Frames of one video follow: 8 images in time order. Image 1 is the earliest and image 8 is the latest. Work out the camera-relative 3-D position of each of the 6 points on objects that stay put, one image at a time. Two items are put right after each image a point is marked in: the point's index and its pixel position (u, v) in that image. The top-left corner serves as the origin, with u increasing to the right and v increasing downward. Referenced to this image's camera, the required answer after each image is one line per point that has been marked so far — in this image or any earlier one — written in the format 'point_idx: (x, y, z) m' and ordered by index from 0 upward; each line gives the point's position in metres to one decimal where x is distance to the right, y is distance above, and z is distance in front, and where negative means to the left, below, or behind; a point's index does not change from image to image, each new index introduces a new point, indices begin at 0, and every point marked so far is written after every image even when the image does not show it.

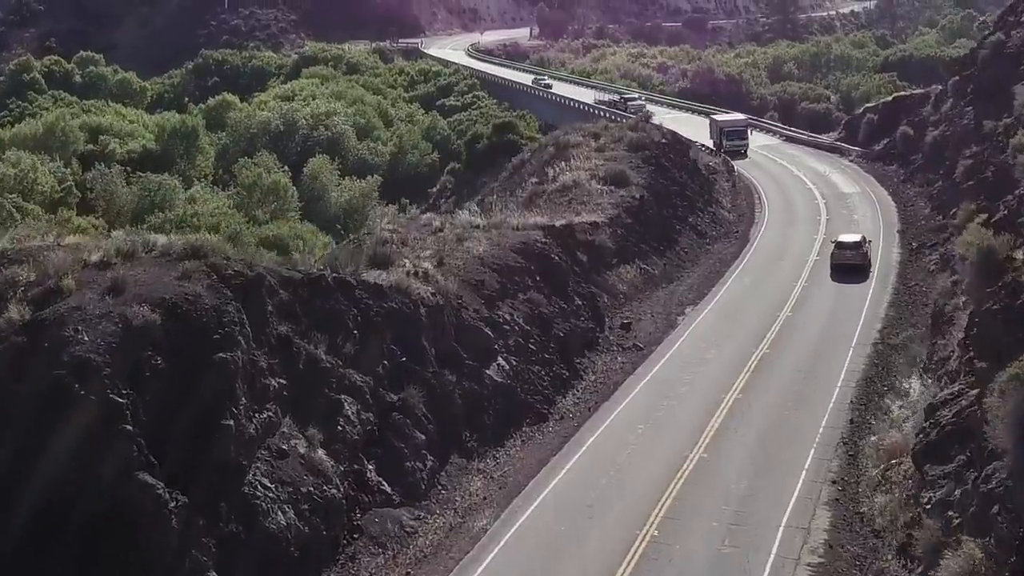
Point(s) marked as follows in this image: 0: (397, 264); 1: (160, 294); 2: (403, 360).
0: (-1.5, +0.3, +19.5) m
1: (-3.3, -0.1, +13.7) m
2: (-1.3, -0.8, +17.1) m
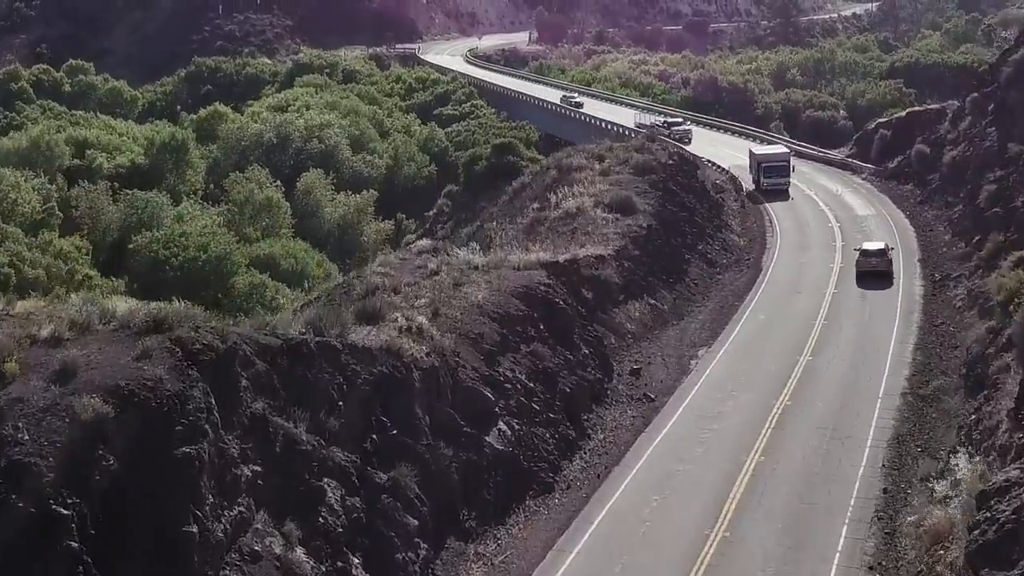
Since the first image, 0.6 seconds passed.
0: (-1.5, -0.4, +17.8) m
1: (-3.3, -0.7, +12.1) m
2: (-1.2, -1.5, +15.5) m
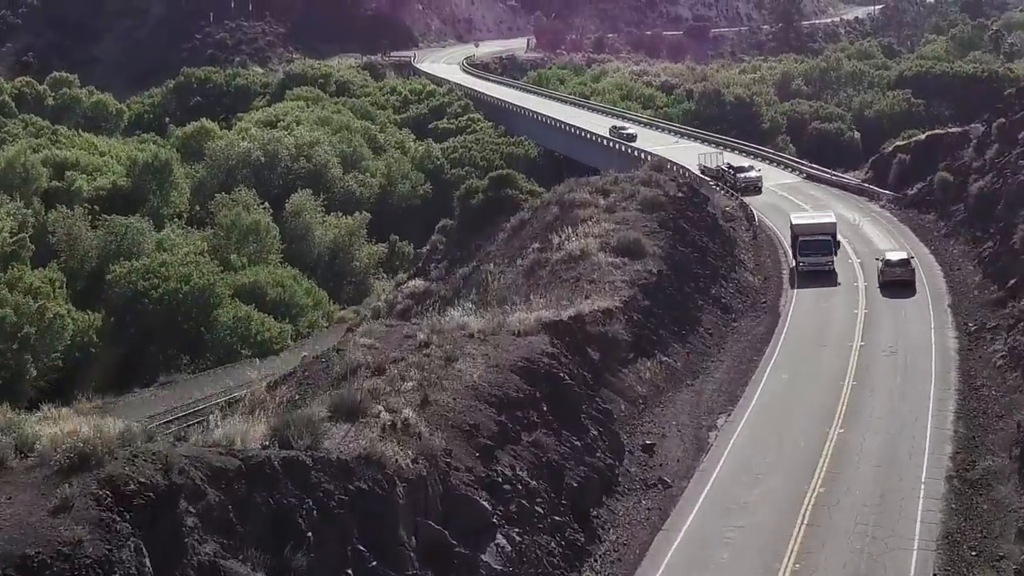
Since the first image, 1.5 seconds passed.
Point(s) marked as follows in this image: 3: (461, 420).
0: (-1.5, -1.3, +15.5) m
1: (-3.2, -1.7, +9.8) m
2: (-1.2, -2.5, +13.2) m
3: (-0.6, -1.5, +16.4) m
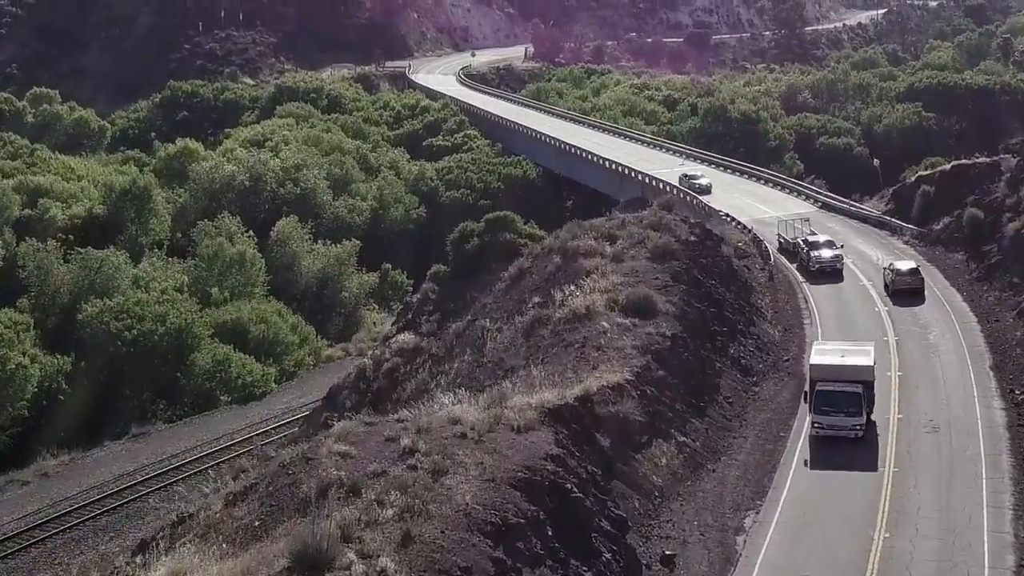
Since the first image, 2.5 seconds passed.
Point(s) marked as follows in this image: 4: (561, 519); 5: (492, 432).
0: (-1.5, -2.4, +12.8) m
1: (-3.2, -2.8, +7.1) m
2: (-1.2, -3.5, +10.5) m
3: (-0.6, -2.6, +13.7) m
4: (+0.5, -2.5, +16.1) m
5: (-0.3, -1.7, +17.8) m
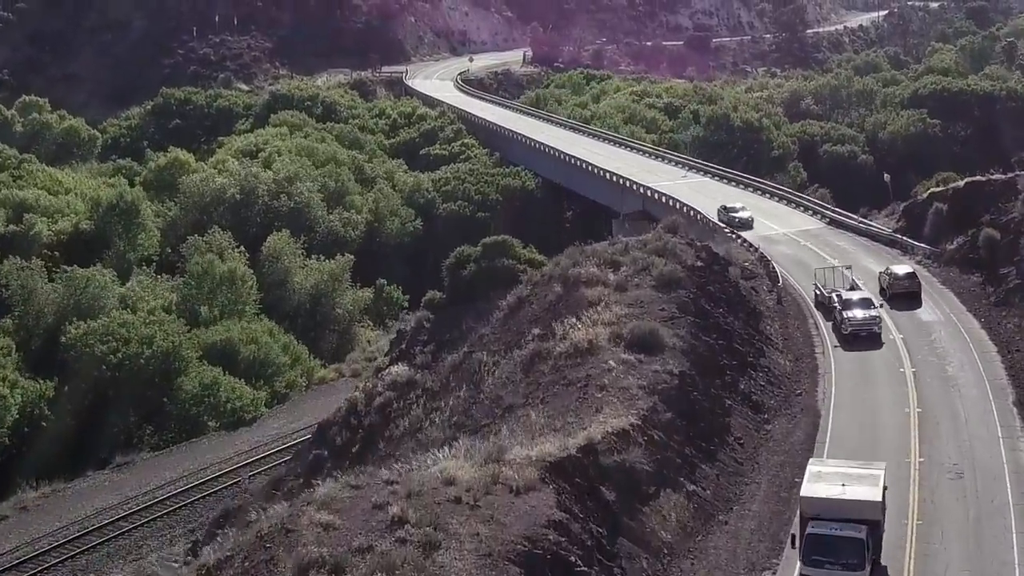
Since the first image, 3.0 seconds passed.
0: (-1.5, -3.0, +11.5) m
1: (-3.3, -3.3, +5.7) m
2: (-1.2, -4.1, +9.2) m
3: (-0.6, -3.1, +12.4) m
4: (+0.5, -3.1, +14.8) m
5: (-0.3, -2.3, +16.5) m
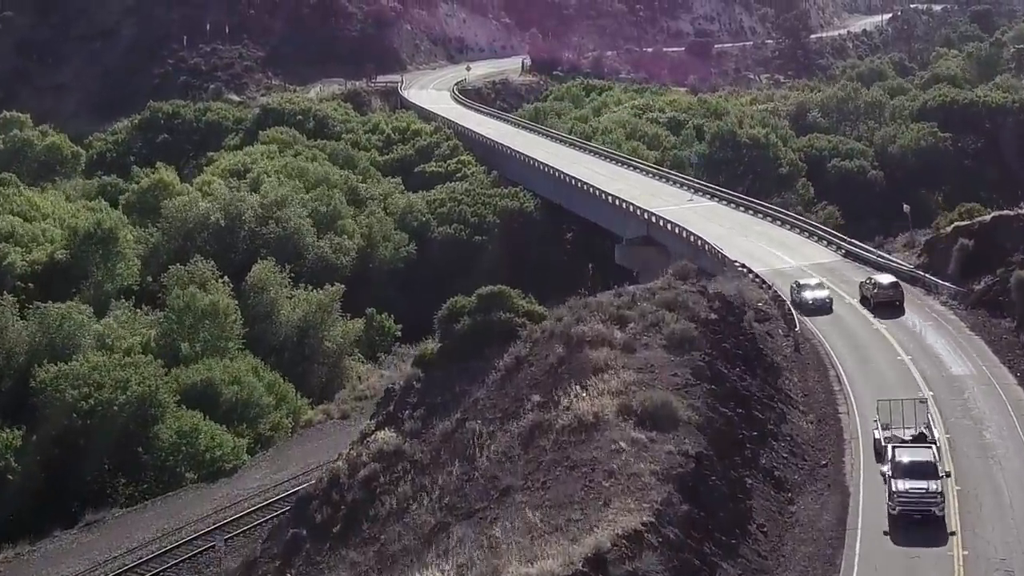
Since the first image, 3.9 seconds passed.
0: (-1.6, -4.0, +9.1) m
1: (-3.3, -4.4, +3.4) m
2: (-1.3, -5.1, +6.8) m
3: (-0.6, -4.1, +10.0) m
4: (+0.5, -4.1, +12.4) m
5: (-0.3, -3.3, +14.1) m
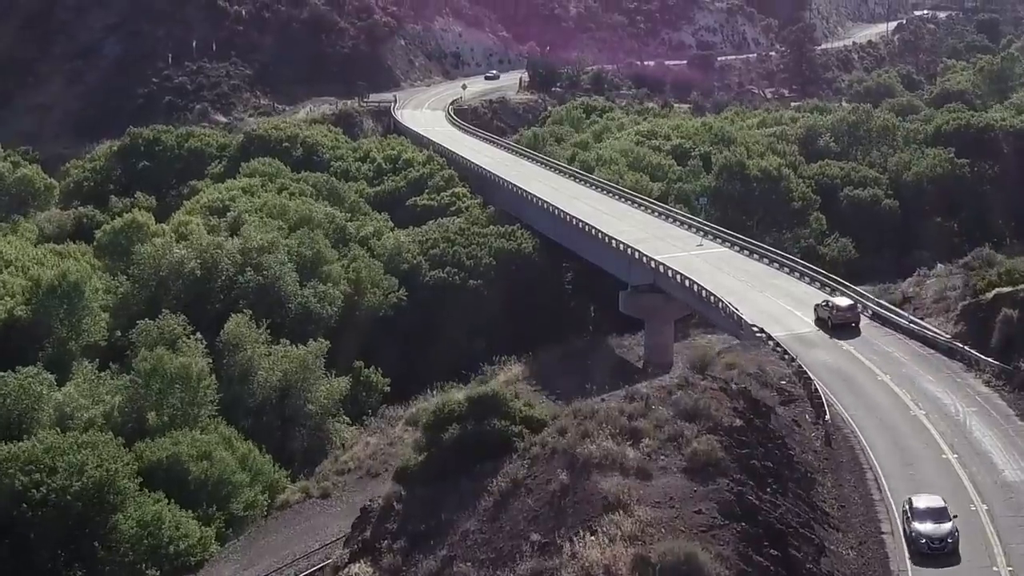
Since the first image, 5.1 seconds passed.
0: (-1.6, -5.7, +5.7) m
1: (-3.3, -6.0, -0.1) m
2: (-1.3, -6.8, +3.3) m
3: (-0.7, -5.8, +6.6) m
4: (+0.4, -5.7, +9.0) m
5: (-0.4, -5.0, +10.7) m
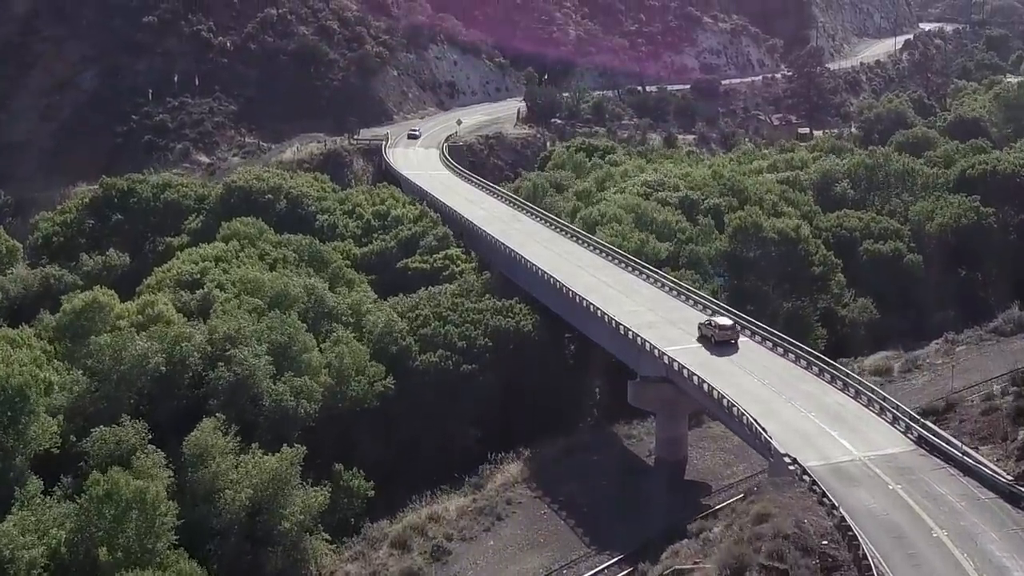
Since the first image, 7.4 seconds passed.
0: (-1.6, -8.4, +1.2) m
1: (-3.3, -8.7, -4.6) m
2: (-1.3, -9.5, -1.1) m
3: (-0.7, -8.5, +2.1) m
4: (+0.4, -8.5, +4.5) m
5: (-0.4, -7.7, +6.2) m
